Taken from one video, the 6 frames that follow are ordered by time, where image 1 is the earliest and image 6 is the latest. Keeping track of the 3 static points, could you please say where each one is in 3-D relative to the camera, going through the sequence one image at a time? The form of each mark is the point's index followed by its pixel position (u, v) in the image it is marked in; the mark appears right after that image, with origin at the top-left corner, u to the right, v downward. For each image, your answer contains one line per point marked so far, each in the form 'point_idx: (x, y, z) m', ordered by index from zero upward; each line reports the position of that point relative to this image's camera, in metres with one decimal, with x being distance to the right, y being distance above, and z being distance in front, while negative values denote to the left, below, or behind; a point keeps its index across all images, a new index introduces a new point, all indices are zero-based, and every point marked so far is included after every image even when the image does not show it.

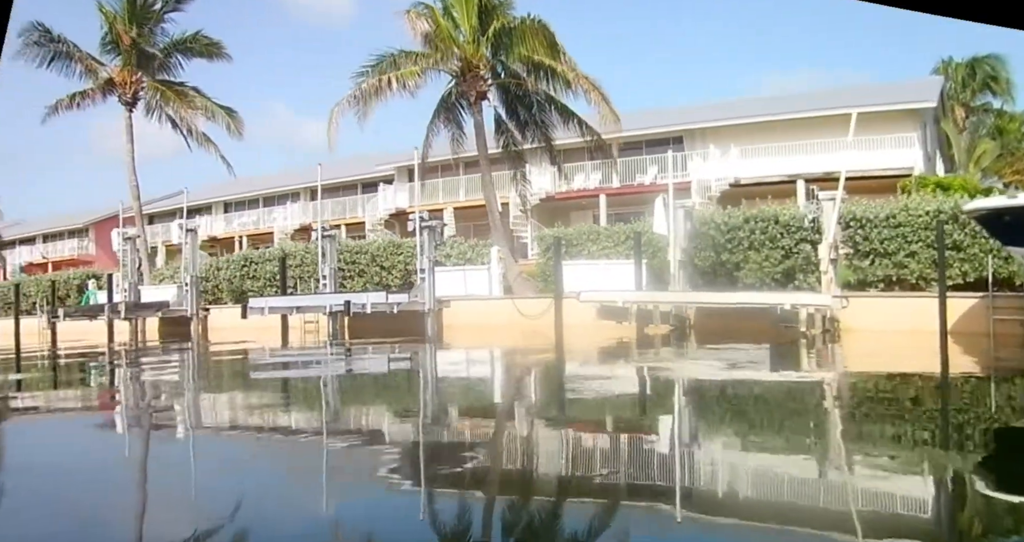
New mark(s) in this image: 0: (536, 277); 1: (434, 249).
0: (+0.6, -0.1, +18.7) m
1: (-1.5, +0.4, +15.9) m
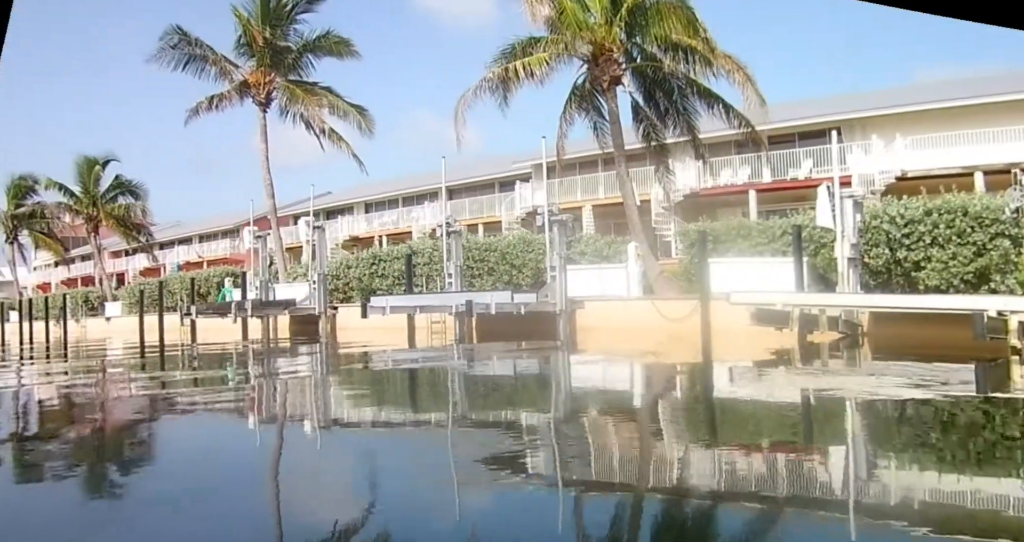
0: (+3.3, -0.1, +17.0) m
1: (+0.9, +0.4, +14.7) m
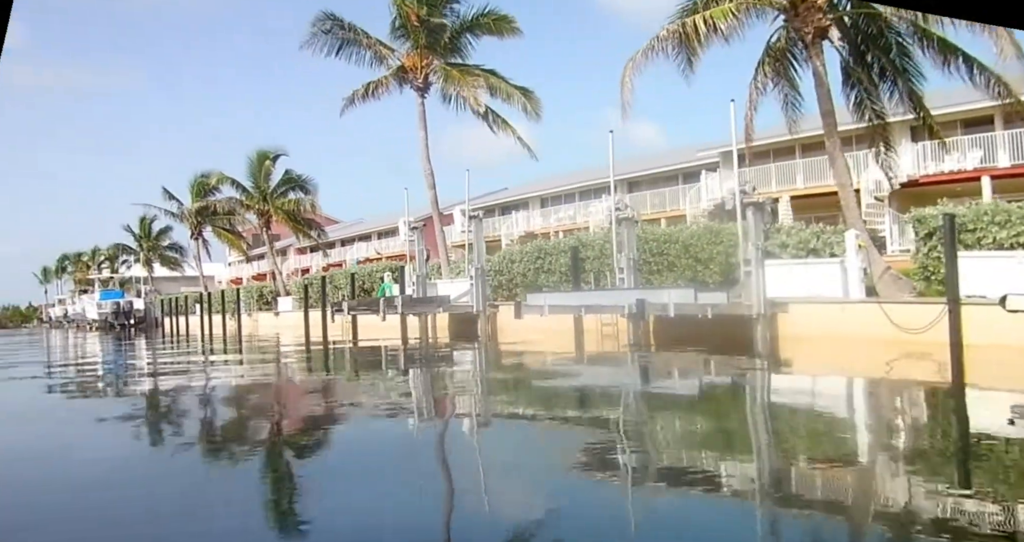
0: (+6.3, -0.1, +13.7) m
1: (+3.5, +0.5, +11.9) m
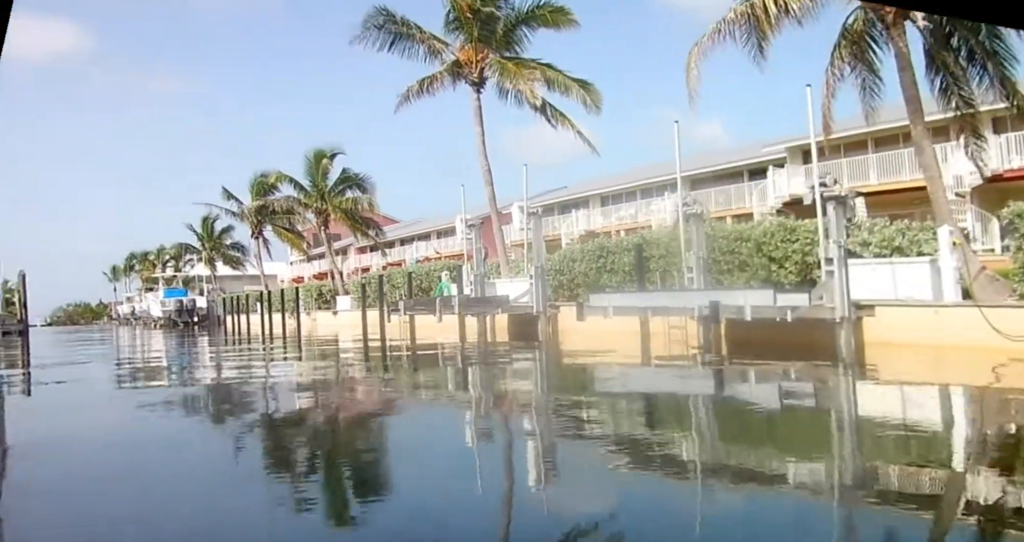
0: (+7.2, -0.1, +12.7) m
1: (+4.3, +0.5, +11.0) m
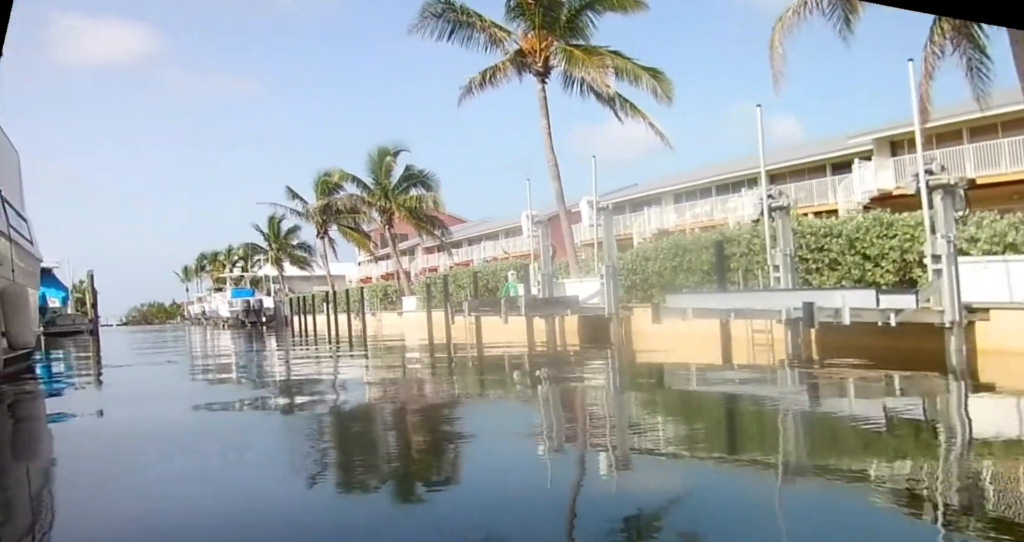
0: (+8.2, 0.0, +11.3) m
1: (+5.1, +0.5, +9.9) m
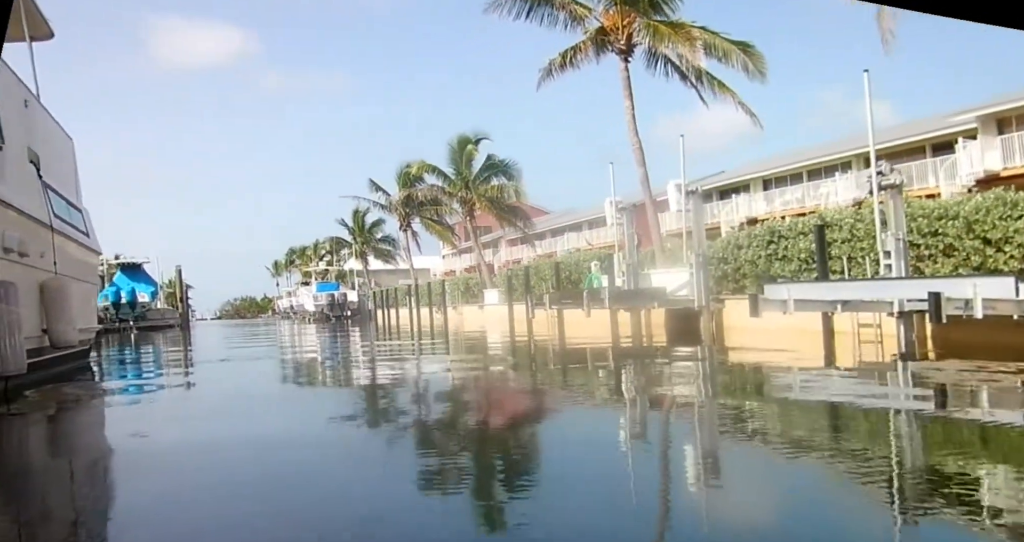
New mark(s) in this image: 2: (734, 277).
0: (+9.1, +0.2, +9.8) m
1: (+5.9, +0.7, +8.7) m
2: (+5.0, -0.1, +19.5) m
